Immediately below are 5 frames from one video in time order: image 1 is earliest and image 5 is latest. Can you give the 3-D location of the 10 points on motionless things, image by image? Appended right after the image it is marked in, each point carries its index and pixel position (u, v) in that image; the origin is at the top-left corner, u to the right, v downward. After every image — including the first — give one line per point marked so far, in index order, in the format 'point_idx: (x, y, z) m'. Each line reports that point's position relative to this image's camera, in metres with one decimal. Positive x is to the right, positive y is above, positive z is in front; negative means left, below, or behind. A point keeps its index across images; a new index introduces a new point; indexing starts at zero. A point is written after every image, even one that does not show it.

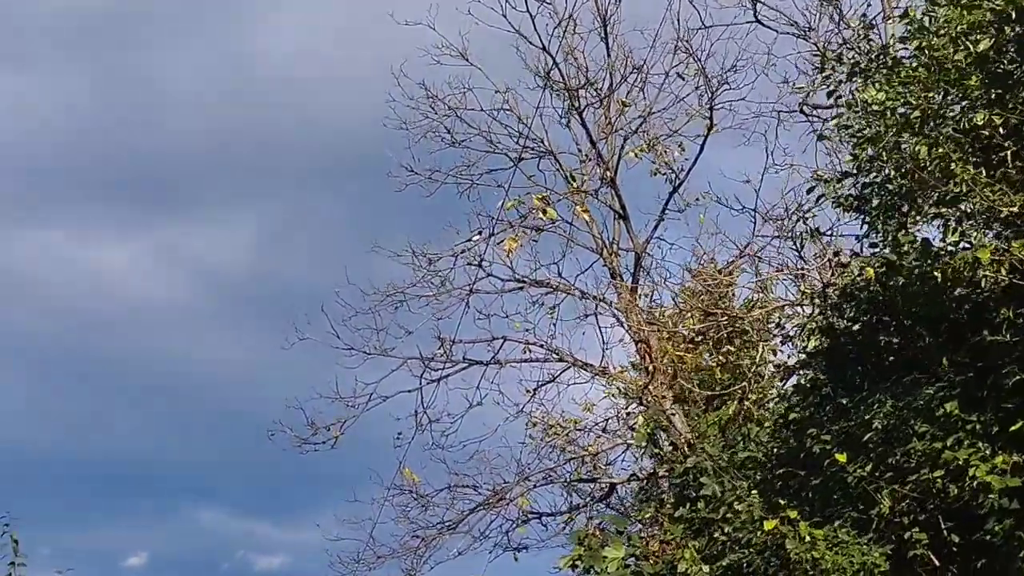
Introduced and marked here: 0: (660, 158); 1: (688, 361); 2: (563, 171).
0: (+2.3, +2.0, +15.0) m
1: (+2.4, -1.1, +13.2) m
2: (+0.8, +1.9, +15.4) m
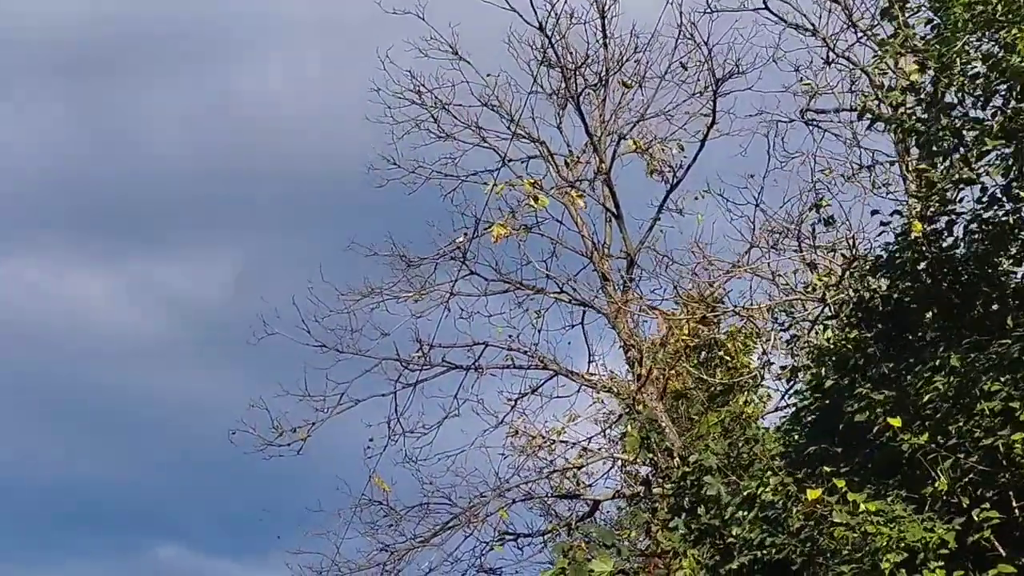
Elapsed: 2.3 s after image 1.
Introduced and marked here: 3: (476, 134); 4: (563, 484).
0: (+2.2, +2.0, +14.3) m
1: (+2.2, -1.1, +12.4) m
2: (+0.7, +1.9, +14.7) m
3: (-0.6, +2.4, +15.2) m
4: (+0.8, -3.0, +14.6) m
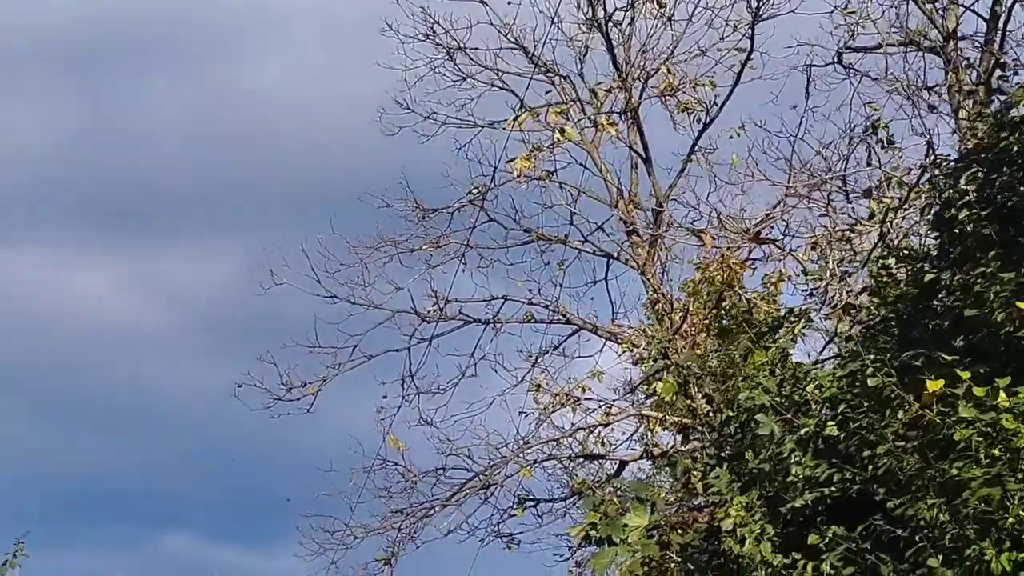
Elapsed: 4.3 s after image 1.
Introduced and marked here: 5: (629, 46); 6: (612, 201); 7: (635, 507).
0: (+2.5, +2.7, +13.4) m
1: (+2.5, -0.4, +11.6) m
2: (+0.9, +2.6, +13.9) m
3: (-0.3, +3.2, +14.4) m
4: (+1.1, -2.3, +13.9) m
5: (+1.6, +3.4, +13.7) m
6: (+1.4, +1.2, +13.7) m
7: (+1.2, -2.2, +9.5) m
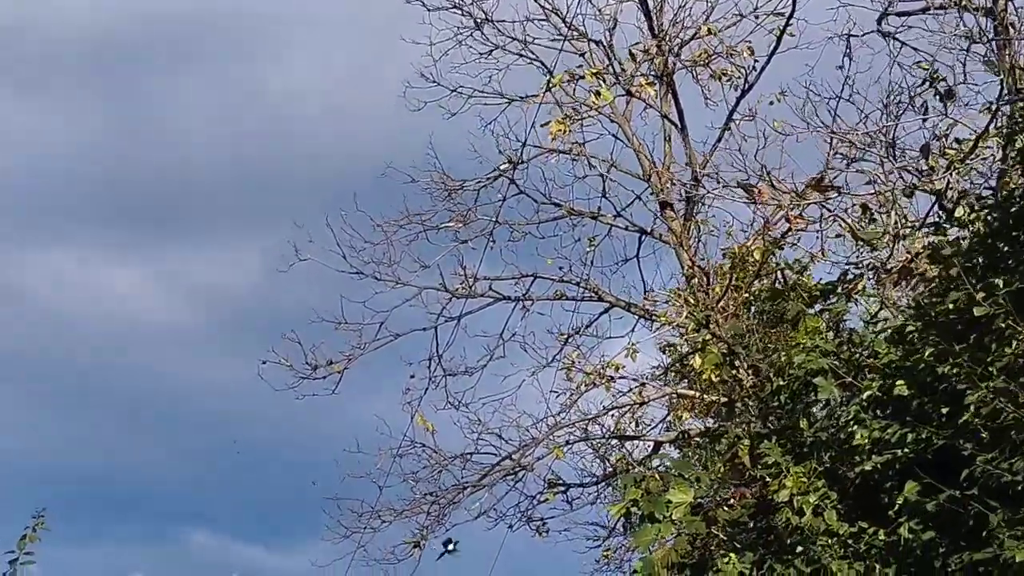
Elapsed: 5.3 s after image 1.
0: (+2.9, +3.0, +13.0) m
1: (+2.9, -0.1, +11.2) m
2: (+1.4, +2.9, +13.4) m
3: (+0.1, +3.5, +14.0) m
4: (+1.5, -1.9, +13.5) m
5: (+2.0, +3.7, +13.3) m
6: (+1.8, +1.6, +13.3) m
7: (+1.6, -1.8, +9.1) m
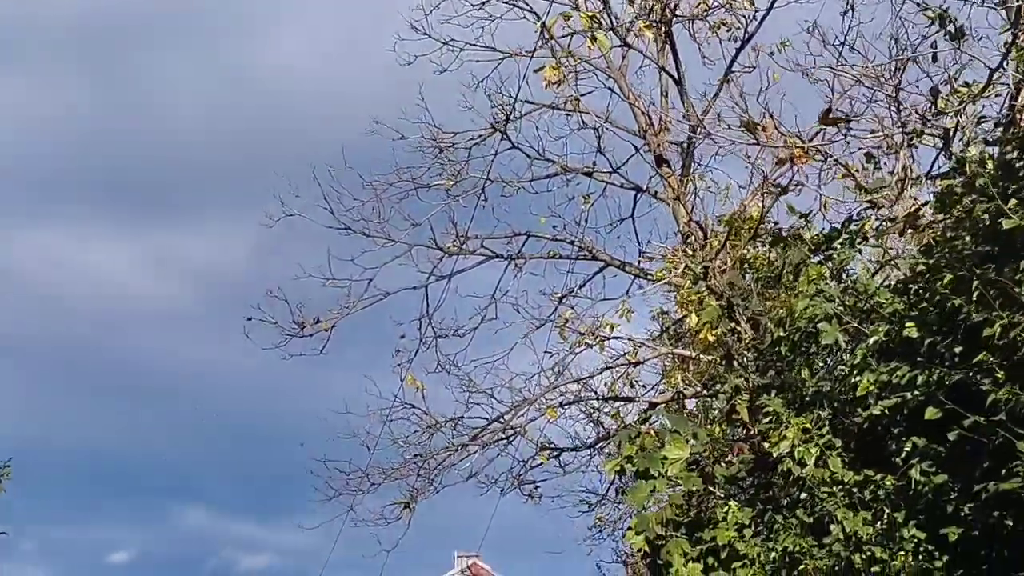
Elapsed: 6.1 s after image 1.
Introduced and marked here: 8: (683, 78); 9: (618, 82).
0: (+2.8, +3.6, +12.6) m
1: (+2.8, +0.4, +10.9) m
2: (+1.3, +3.5, +13.1) m
3: (0.0, +4.1, +13.6) m
4: (+1.4, -1.4, +13.2) m
5: (+1.9, +4.3, +12.9) m
6: (+1.7, +2.1, +12.9) m
7: (+1.5, -1.4, +8.8) m
8: (+2.2, +2.7, +12.6) m
9: (+1.4, +2.8, +13.0) m
